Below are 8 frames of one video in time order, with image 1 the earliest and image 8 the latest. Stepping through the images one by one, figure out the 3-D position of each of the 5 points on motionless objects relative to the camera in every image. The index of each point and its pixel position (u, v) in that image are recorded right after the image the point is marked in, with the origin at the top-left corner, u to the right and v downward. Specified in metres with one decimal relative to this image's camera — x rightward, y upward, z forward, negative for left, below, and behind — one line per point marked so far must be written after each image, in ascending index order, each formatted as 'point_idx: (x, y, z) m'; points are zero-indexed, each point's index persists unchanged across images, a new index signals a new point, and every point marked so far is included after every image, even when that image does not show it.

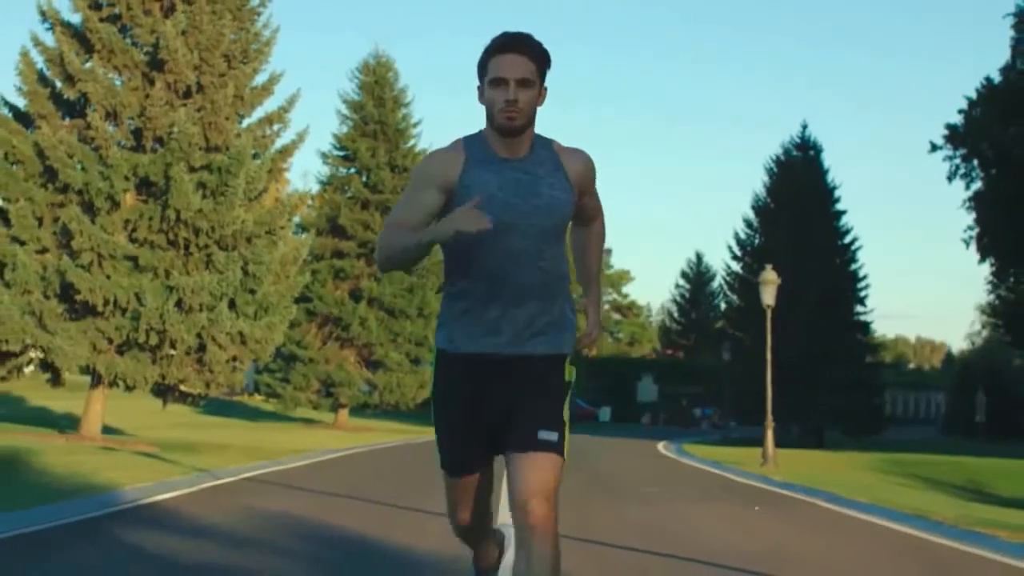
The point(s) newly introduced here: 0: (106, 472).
0: (-5.5, -2.5, +18.3) m
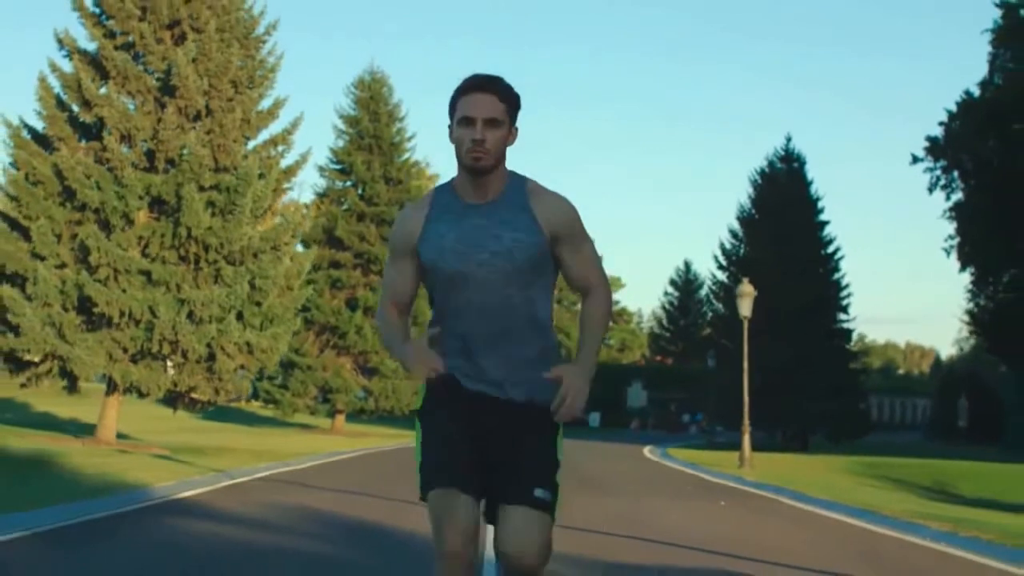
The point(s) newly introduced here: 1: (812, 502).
0: (-5.6, -2.7, +20.0) m
1: (+4.3, -2.9, +18.7) m
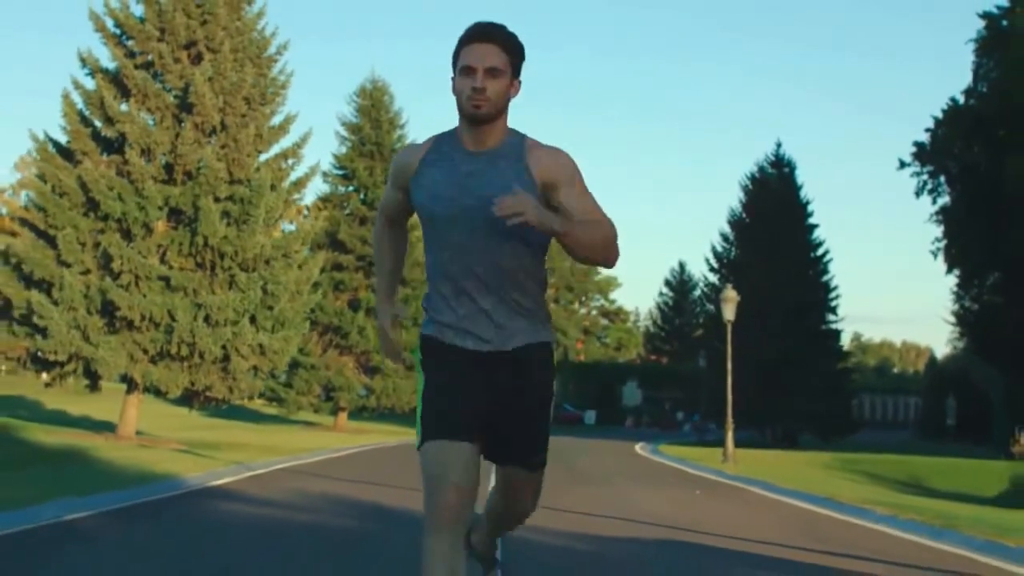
0: (-5.7, -2.9, +21.9) m
1: (+4.3, -3.1, +20.6) m
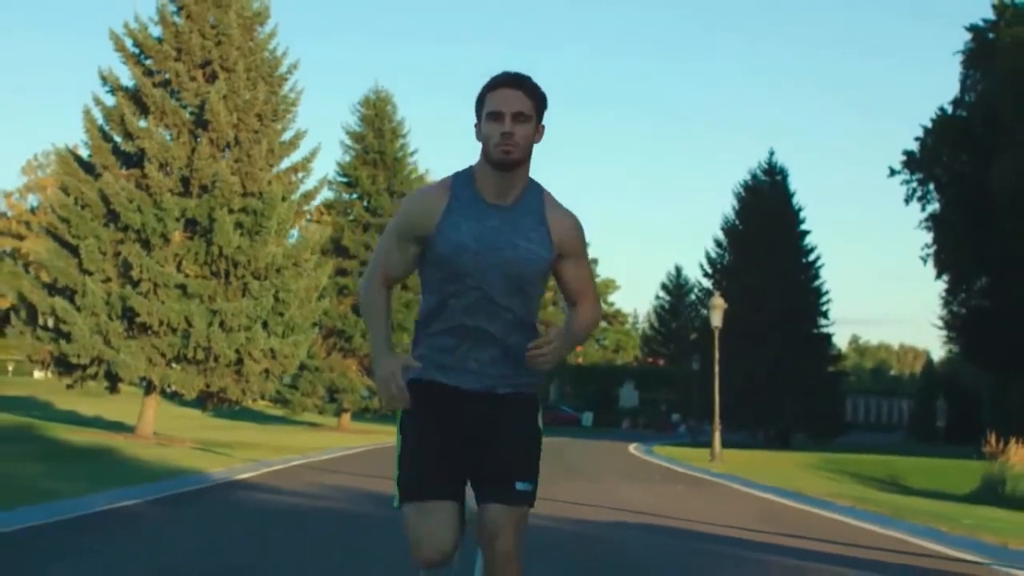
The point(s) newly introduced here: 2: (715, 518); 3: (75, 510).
0: (-5.7, -3.0, +23.7) m
1: (+4.2, -3.3, +22.3) m
2: (+2.4, -2.7, +16.5) m
3: (-4.8, -2.5, +15.5) m
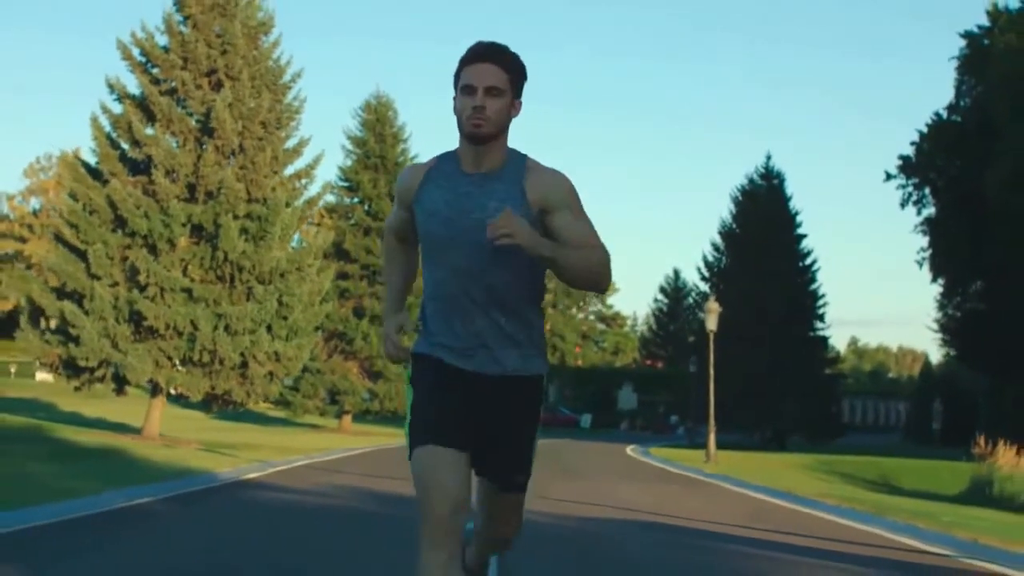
0: (-5.8, -3.1, +24.4) m
1: (+4.2, -3.4, +23.0) m
2: (+2.4, -2.8, +17.2) m
3: (-4.9, -2.6, +16.2) m
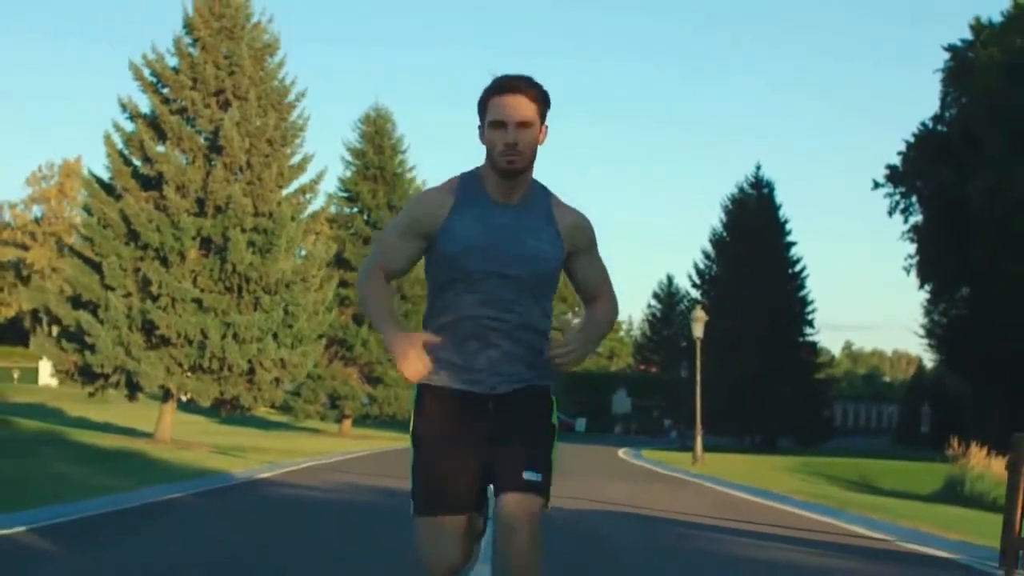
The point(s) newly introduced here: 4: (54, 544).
0: (-5.9, -3.3, +26.0) m
1: (+4.1, -3.6, +24.7) m
2: (+2.3, -3.0, +18.9) m
3: (-4.9, -2.8, +17.8) m
4: (-4.8, -2.7, +14.6) m
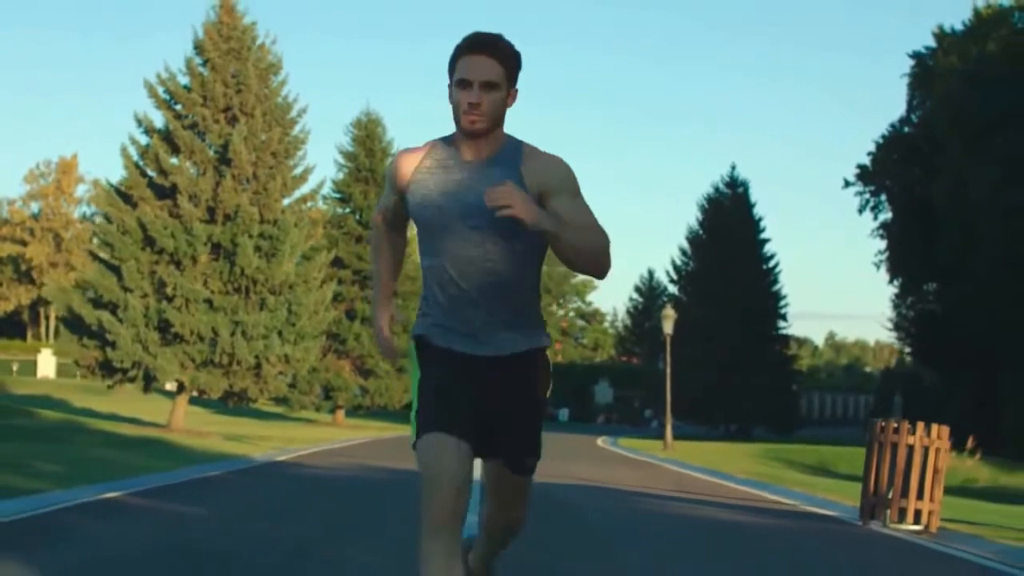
0: (-6.2, -3.4, +29.2) m
1: (+3.8, -3.7, +28.0) m
2: (+2.1, -3.2, +22.1) m
3: (-5.2, -2.9, +21.0) m
4: (-5.0, -2.9, +17.9) m
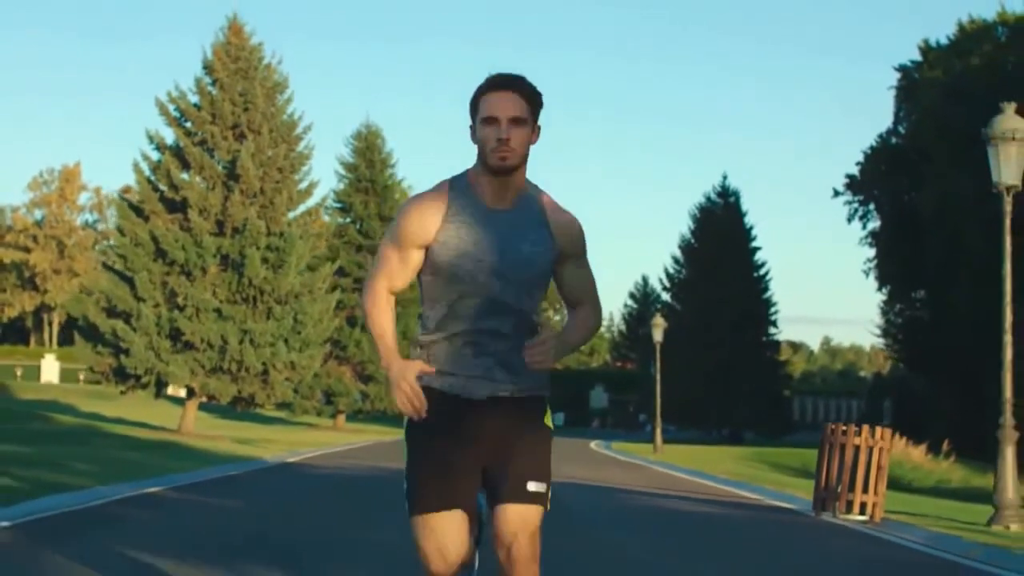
0: (-6.3, -3.7, +30.9) m
1: (+3.7, -3.9, +29.7) m
2: (+2.0, -3.4, +23.9) m
3: (-5.3, -3.2, +22.8) m
4: (-5.1, -3.1, +19.6) m
